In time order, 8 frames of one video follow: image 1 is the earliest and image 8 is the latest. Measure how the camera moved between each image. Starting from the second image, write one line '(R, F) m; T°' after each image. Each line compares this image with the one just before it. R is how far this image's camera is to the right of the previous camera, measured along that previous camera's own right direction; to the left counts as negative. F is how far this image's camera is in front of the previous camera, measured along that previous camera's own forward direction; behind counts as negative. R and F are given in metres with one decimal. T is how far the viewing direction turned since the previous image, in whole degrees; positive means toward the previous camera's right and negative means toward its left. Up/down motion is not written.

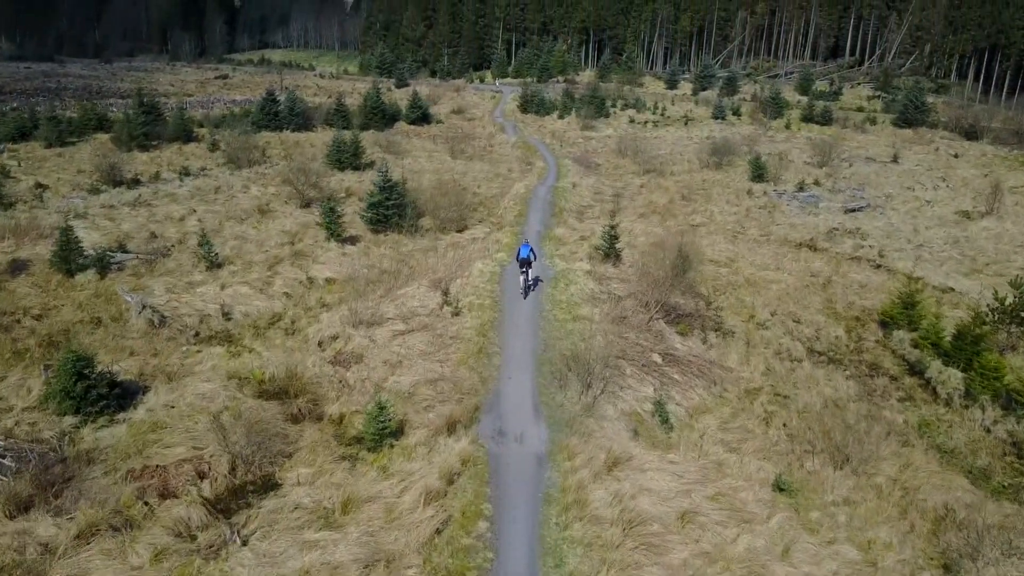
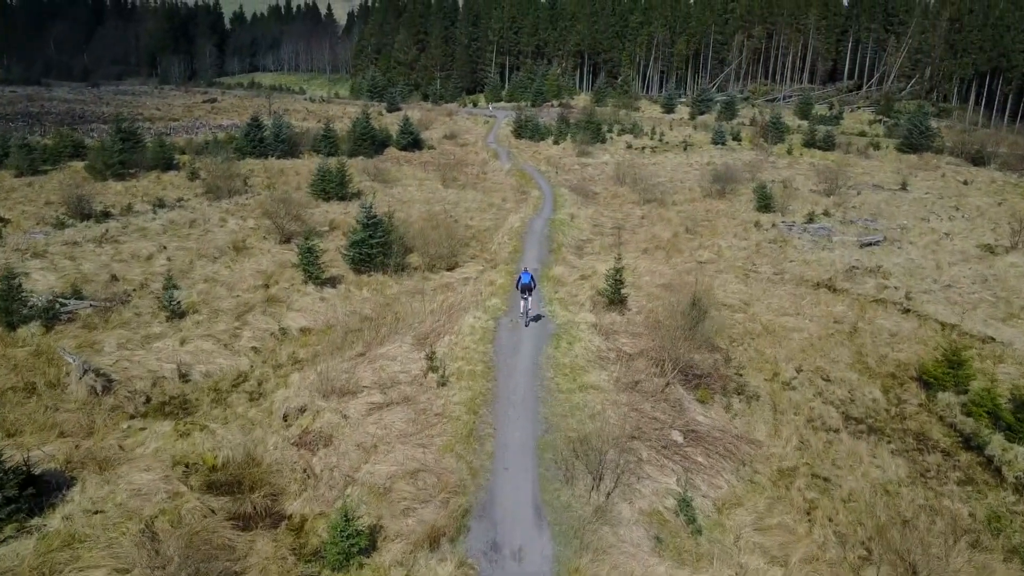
(0.0, +1.8) m; 0°
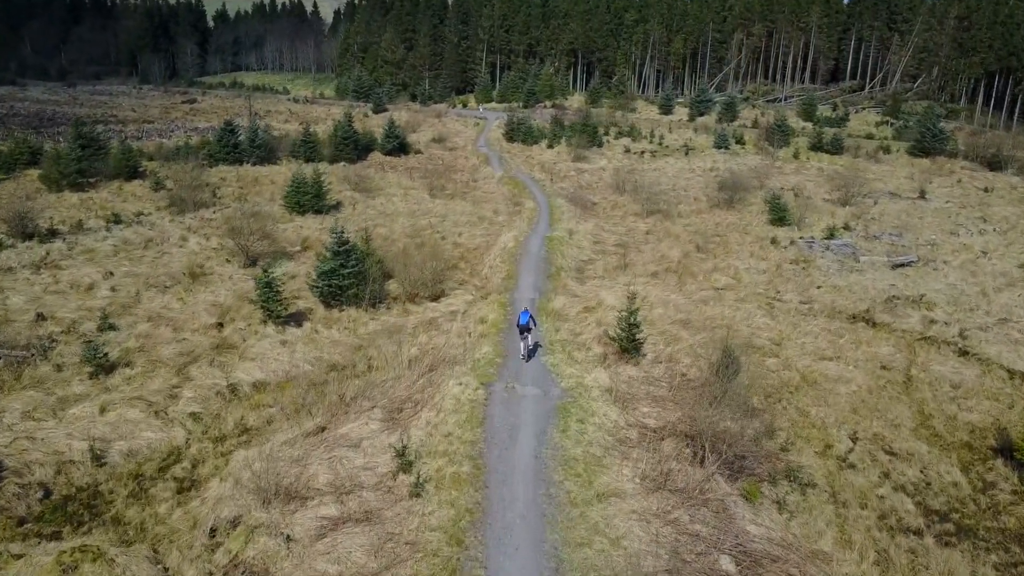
(0.0, +2.7) m; +1°
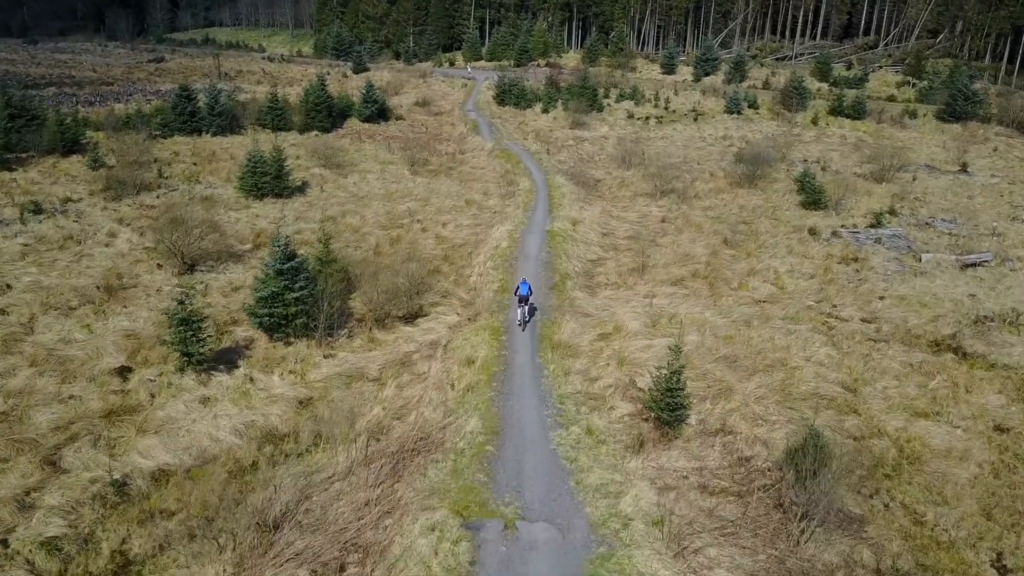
(-0.1, +4.1) m; +1°
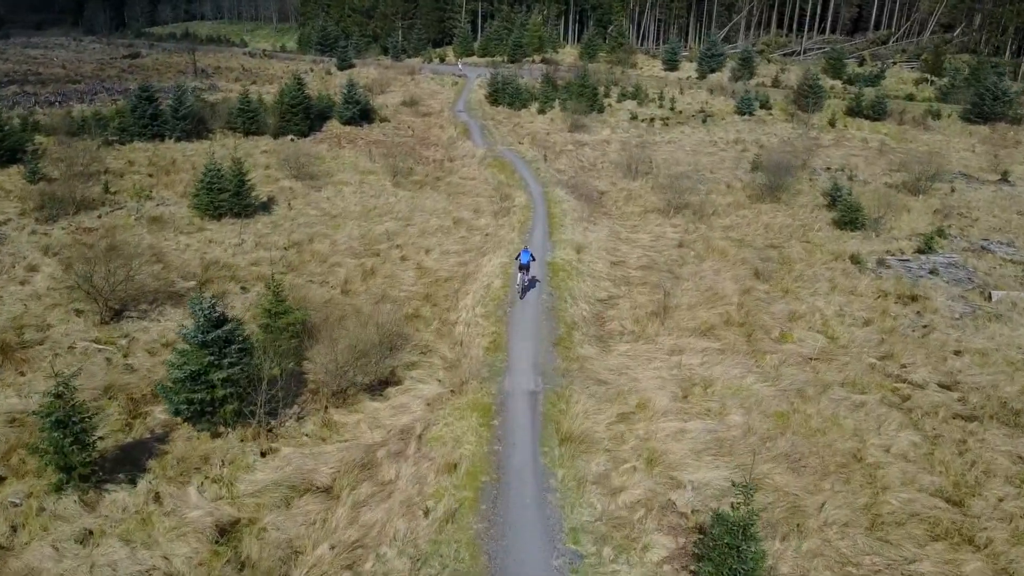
(0.0, +3.3) m; 0°
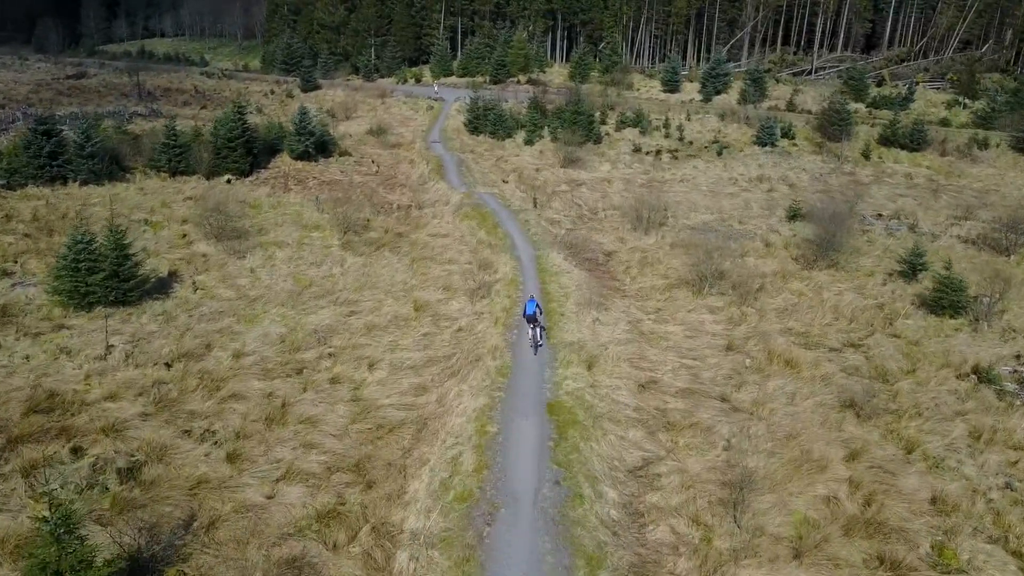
(+0.1, +6.2) m; +1°
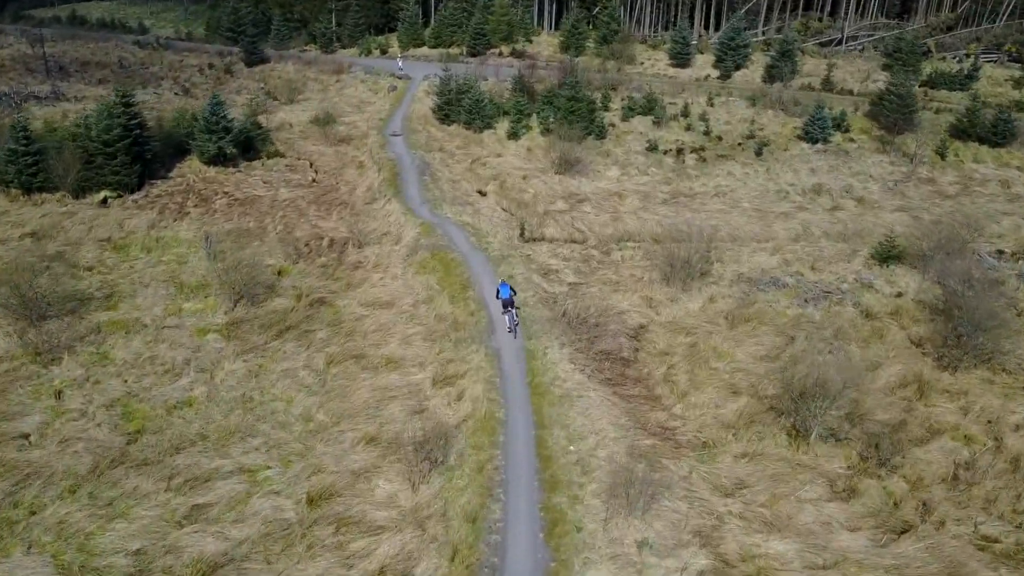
(+0.2, +7.8) m; +1°
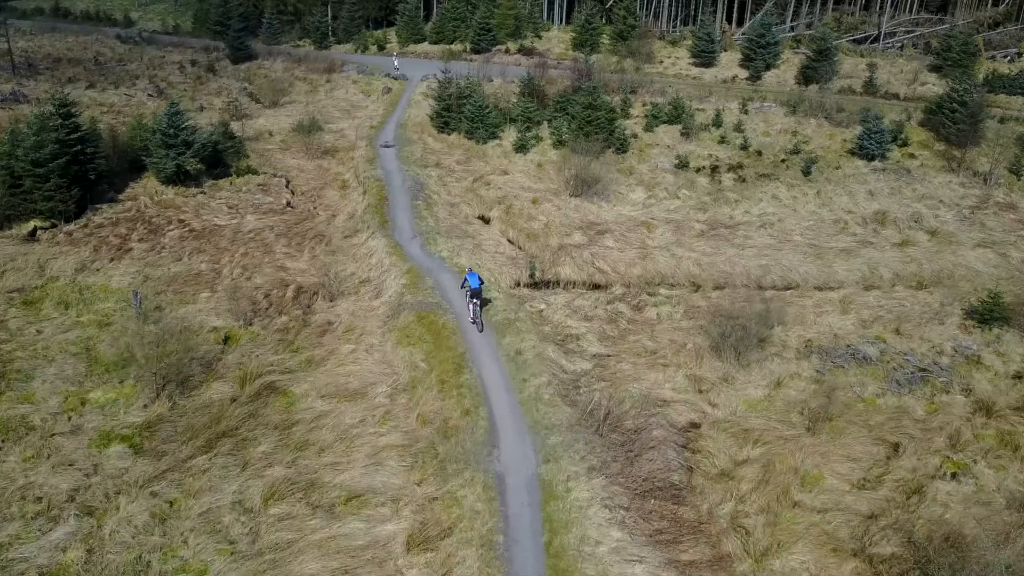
(-0.1, +3.7) m; 0°
